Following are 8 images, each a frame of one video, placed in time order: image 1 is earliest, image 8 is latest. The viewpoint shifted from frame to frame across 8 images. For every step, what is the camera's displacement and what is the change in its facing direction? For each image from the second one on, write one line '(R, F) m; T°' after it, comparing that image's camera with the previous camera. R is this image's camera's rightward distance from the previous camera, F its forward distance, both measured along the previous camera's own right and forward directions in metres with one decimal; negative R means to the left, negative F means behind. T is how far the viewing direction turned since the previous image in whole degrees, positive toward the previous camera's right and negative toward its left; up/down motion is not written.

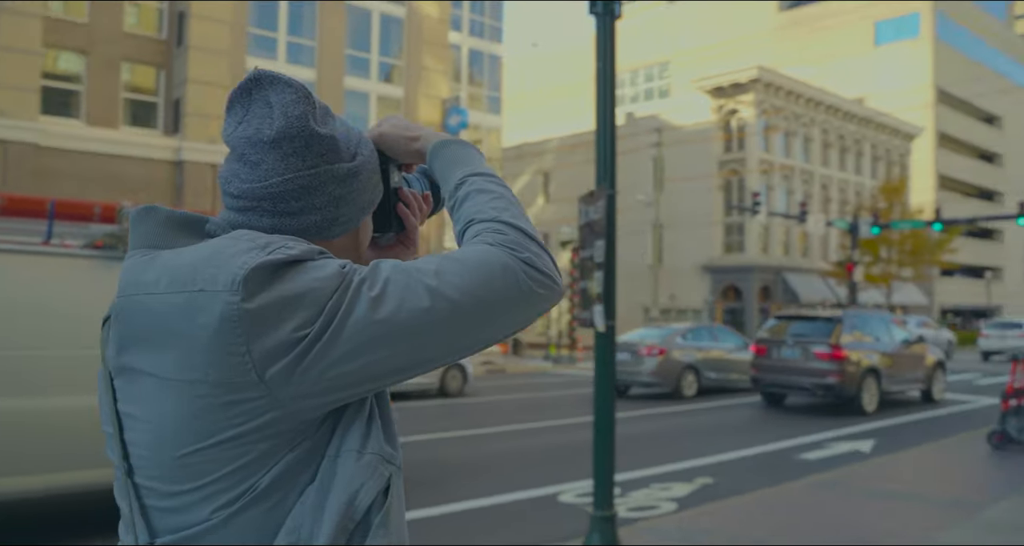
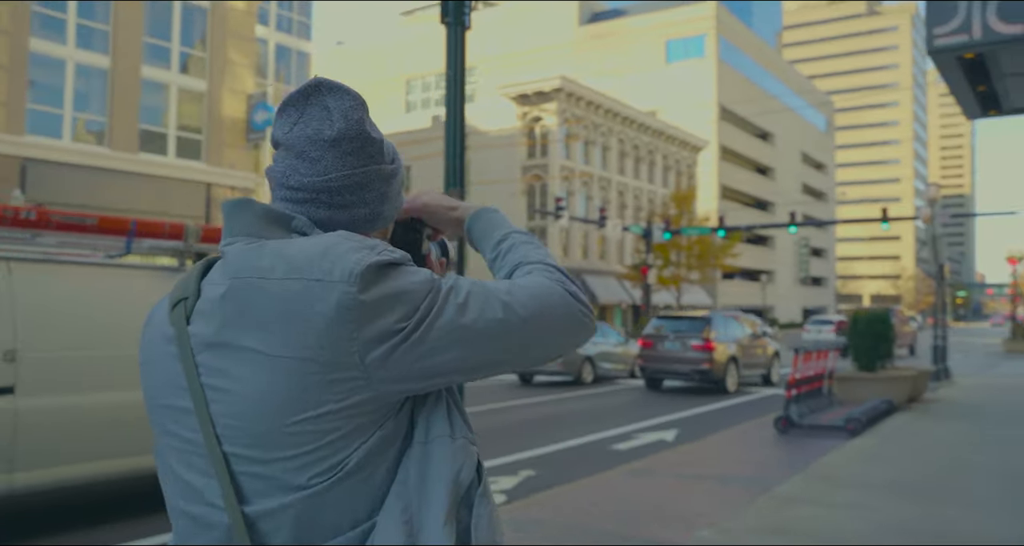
(0.0, -0.1) m; 0°
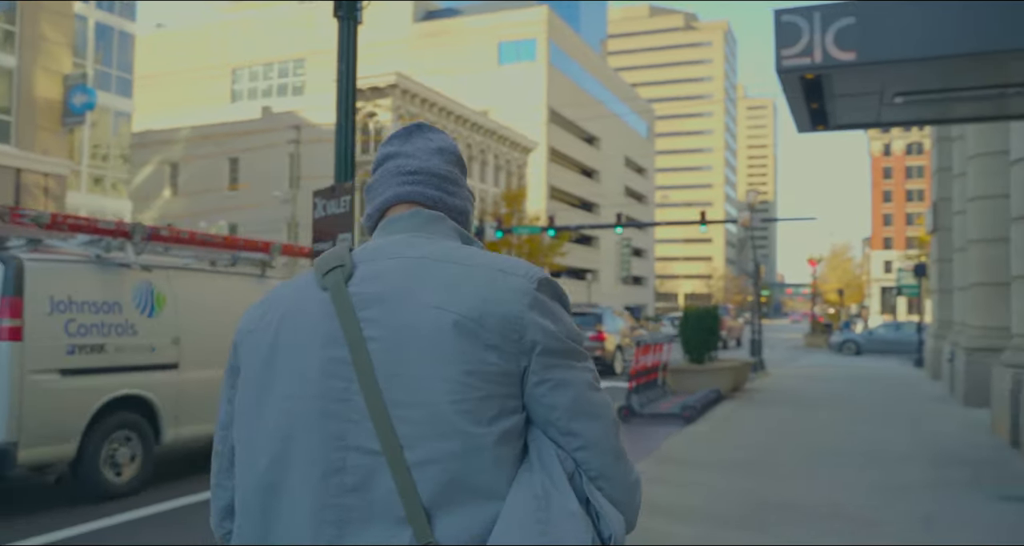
(-0.4, -0.2) m; +11°
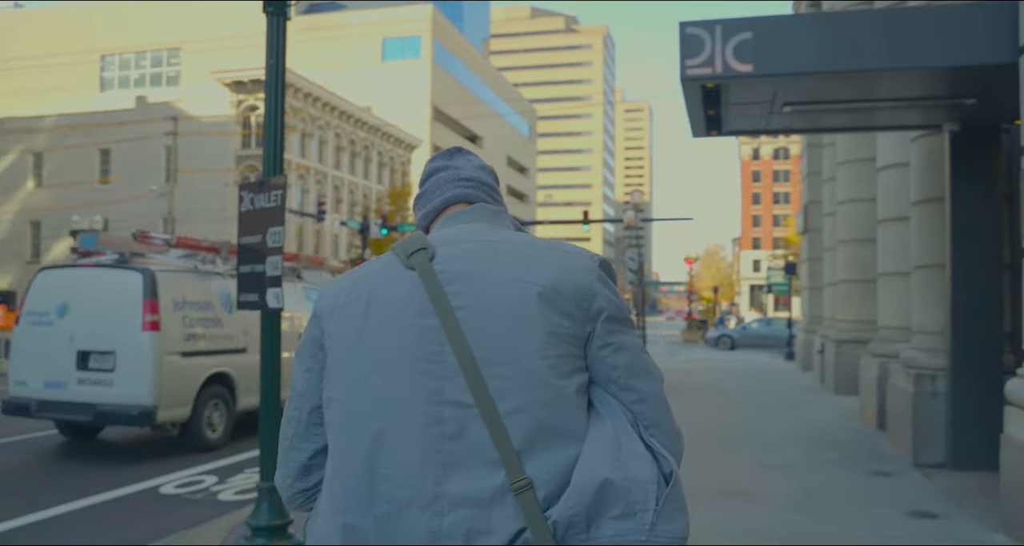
(-0.3, -0.2) m; +8°
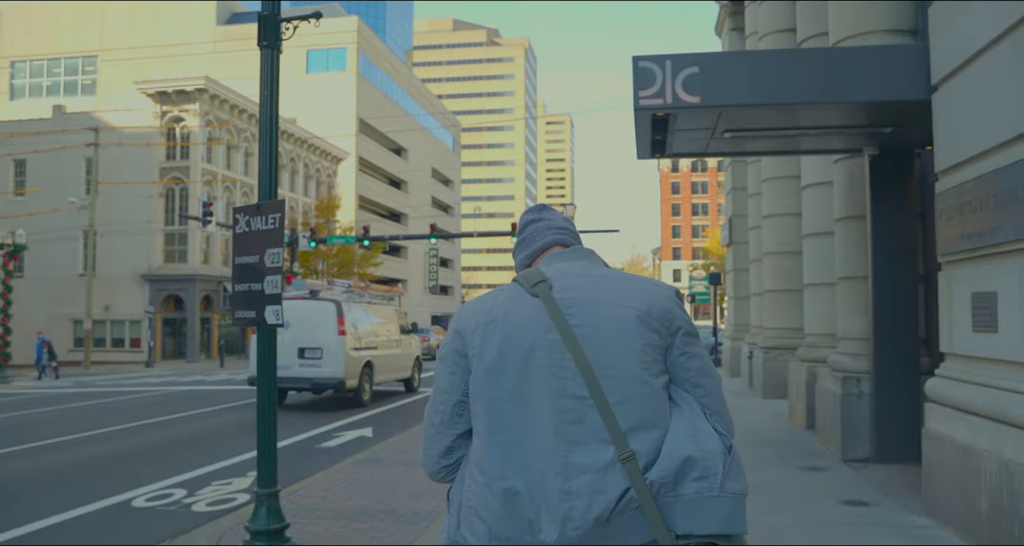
(-0.4, -0.5) m; +5°
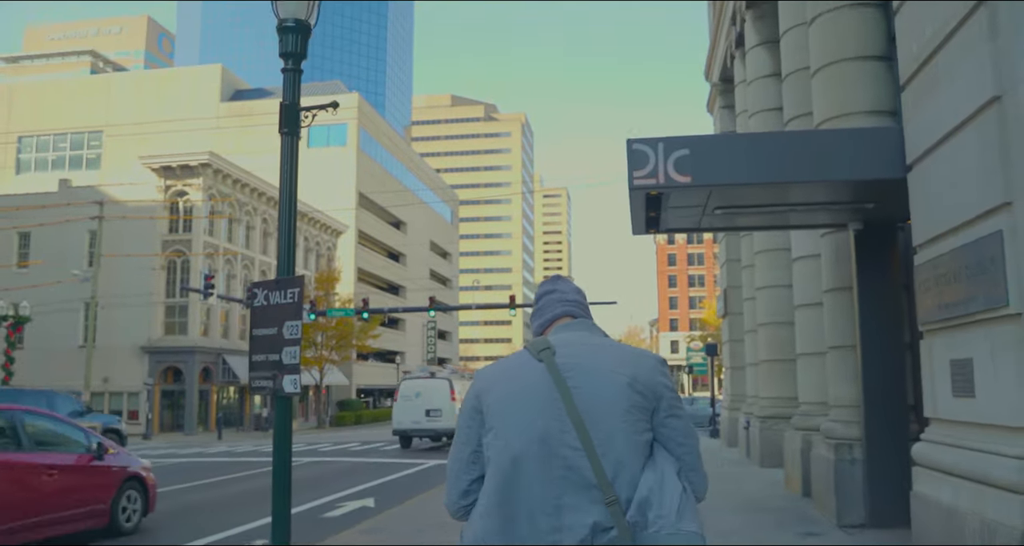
(0.0, -0.4) m; 0°
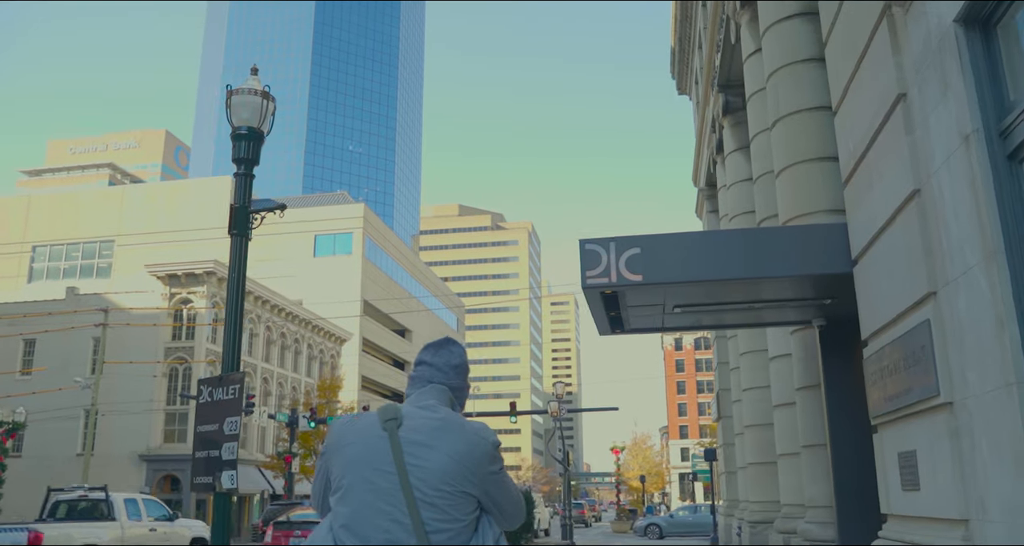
(+0.5, -0.1) m; -1°
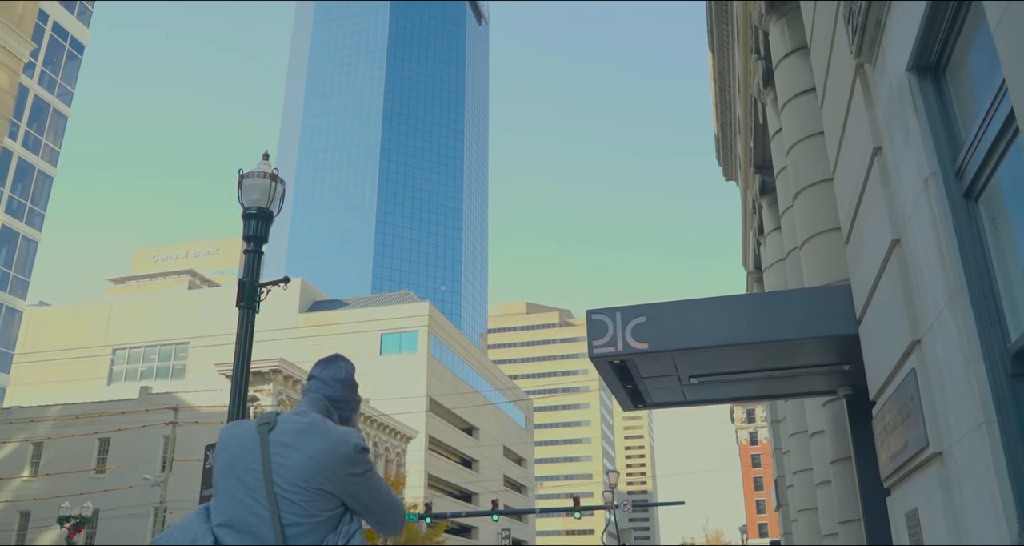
(+0.6, -0.1) m; -4°
